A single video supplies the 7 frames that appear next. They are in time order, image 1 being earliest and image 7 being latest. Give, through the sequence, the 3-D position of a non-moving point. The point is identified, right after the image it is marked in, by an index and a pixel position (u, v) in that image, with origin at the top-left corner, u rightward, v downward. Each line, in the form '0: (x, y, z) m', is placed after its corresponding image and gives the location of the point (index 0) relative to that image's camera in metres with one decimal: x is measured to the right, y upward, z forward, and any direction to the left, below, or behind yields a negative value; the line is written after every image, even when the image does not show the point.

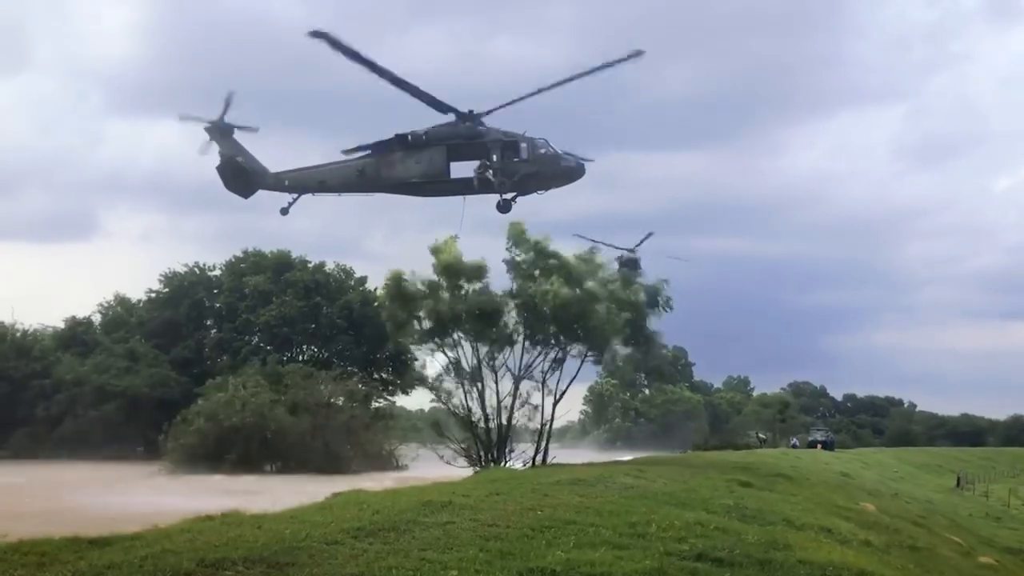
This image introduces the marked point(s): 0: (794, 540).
0: (+3.1, -2.7, +10.1) m
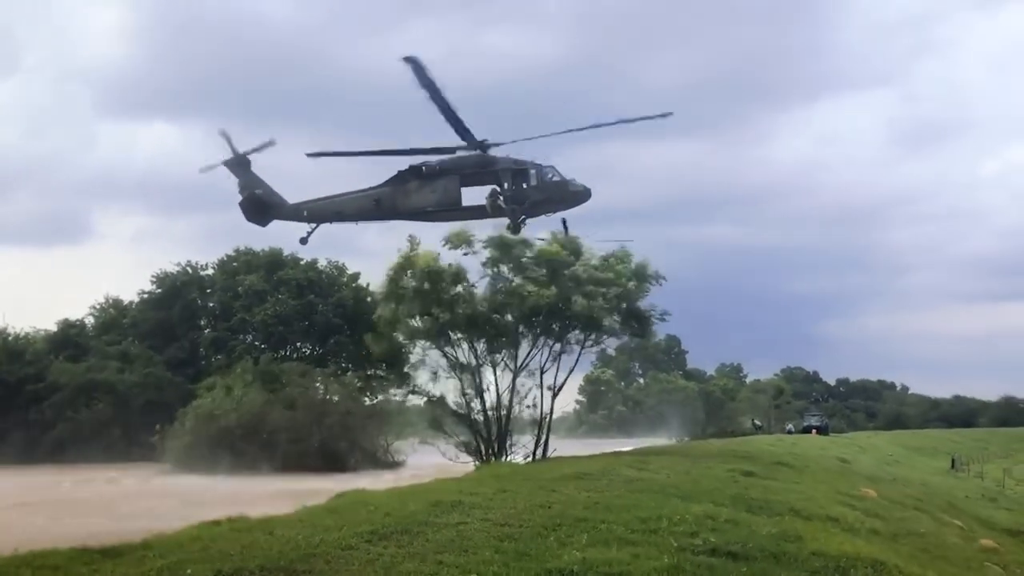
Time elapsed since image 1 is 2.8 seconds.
0: (+3.2, -2.6, +10.1) m
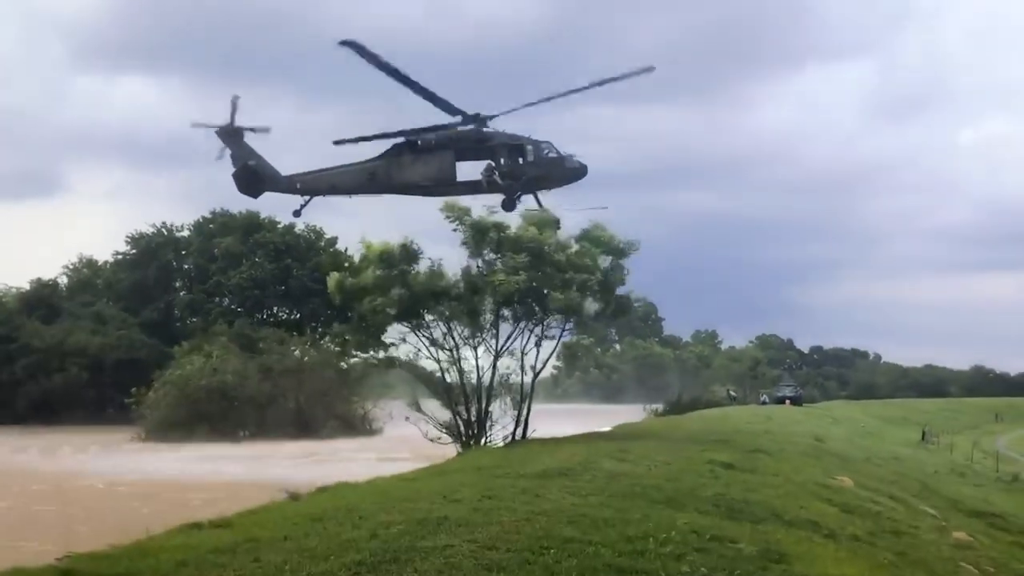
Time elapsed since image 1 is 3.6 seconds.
0: (+3.0, -2.8, +10.1) m
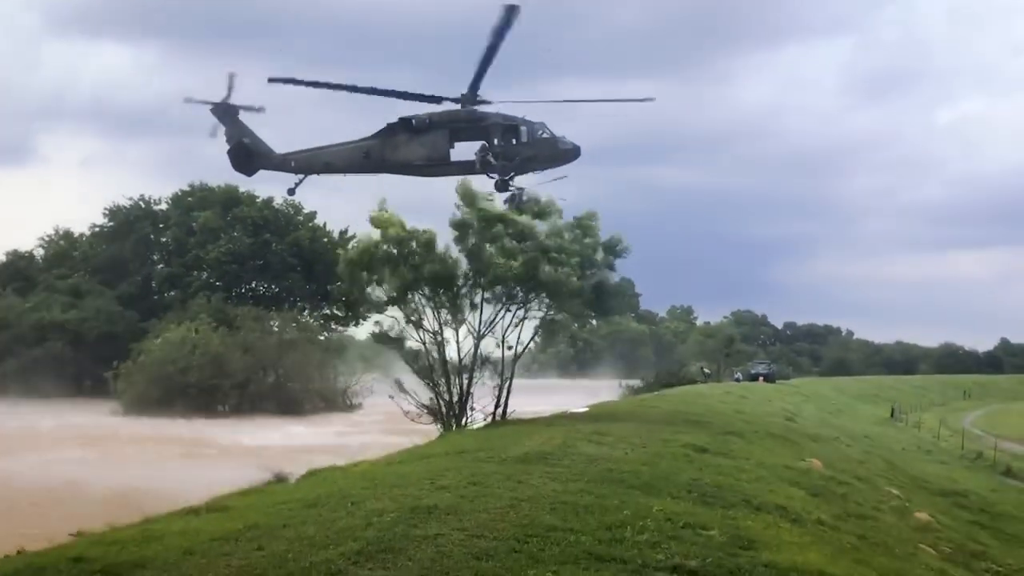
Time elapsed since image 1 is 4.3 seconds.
0: (+2.8, -2.8, +10.7) m
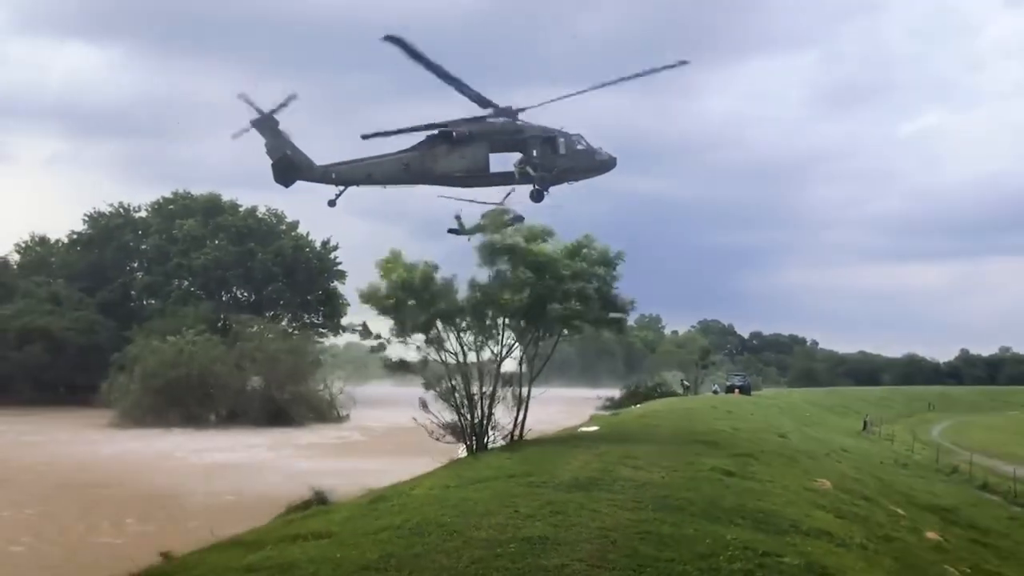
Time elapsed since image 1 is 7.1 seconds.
0: (+4.0, -3.5, +11.9) m
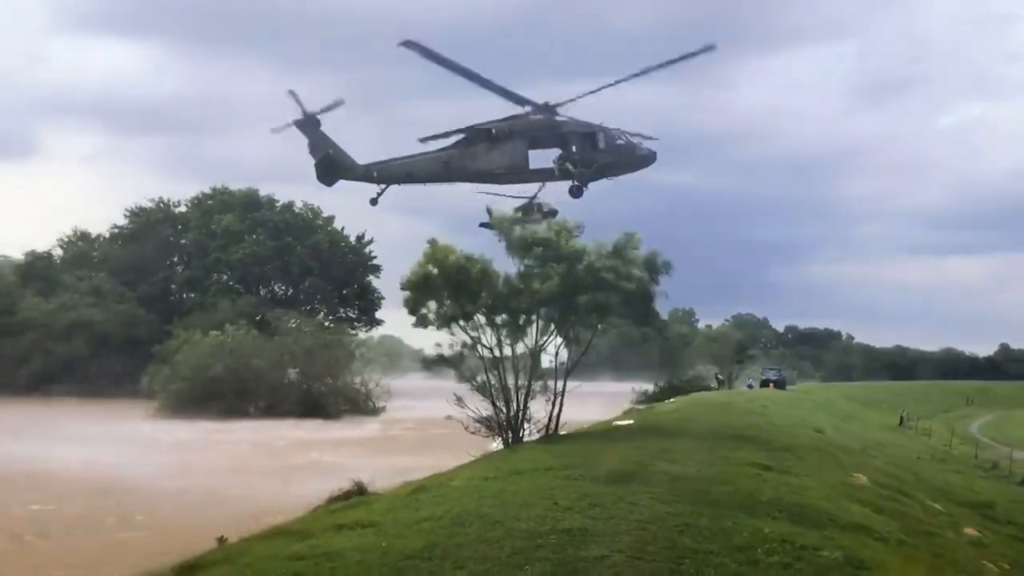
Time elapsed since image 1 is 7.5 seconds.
0: (+4.5, -3.4, +12.0) m
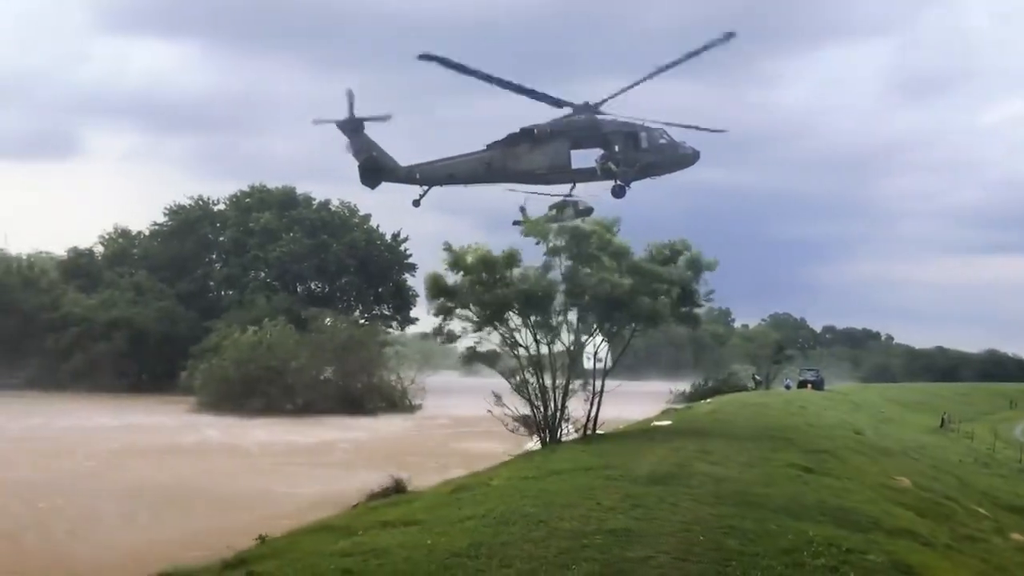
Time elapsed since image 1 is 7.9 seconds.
0: (+5.0, -3.4, +11.9) m
